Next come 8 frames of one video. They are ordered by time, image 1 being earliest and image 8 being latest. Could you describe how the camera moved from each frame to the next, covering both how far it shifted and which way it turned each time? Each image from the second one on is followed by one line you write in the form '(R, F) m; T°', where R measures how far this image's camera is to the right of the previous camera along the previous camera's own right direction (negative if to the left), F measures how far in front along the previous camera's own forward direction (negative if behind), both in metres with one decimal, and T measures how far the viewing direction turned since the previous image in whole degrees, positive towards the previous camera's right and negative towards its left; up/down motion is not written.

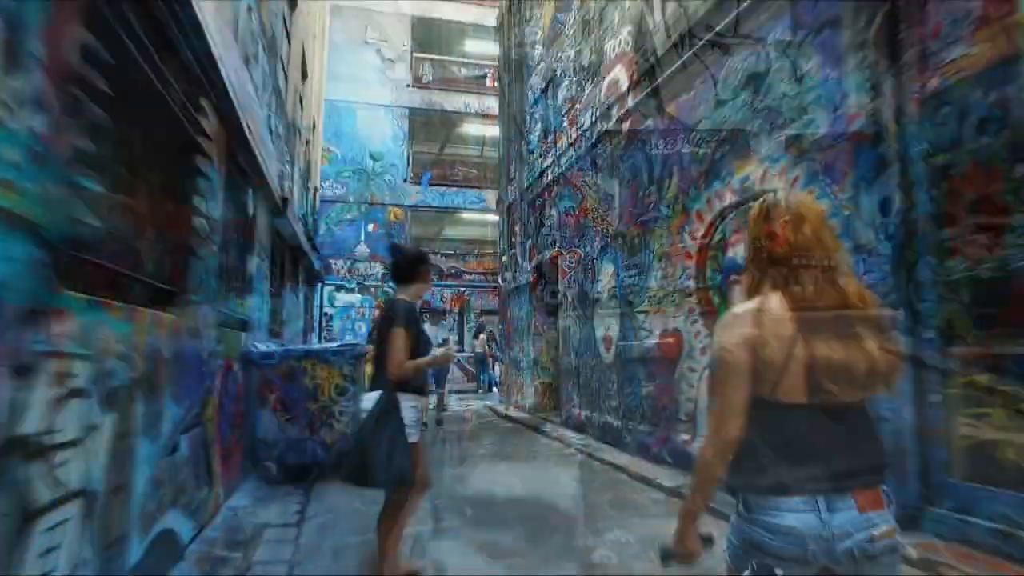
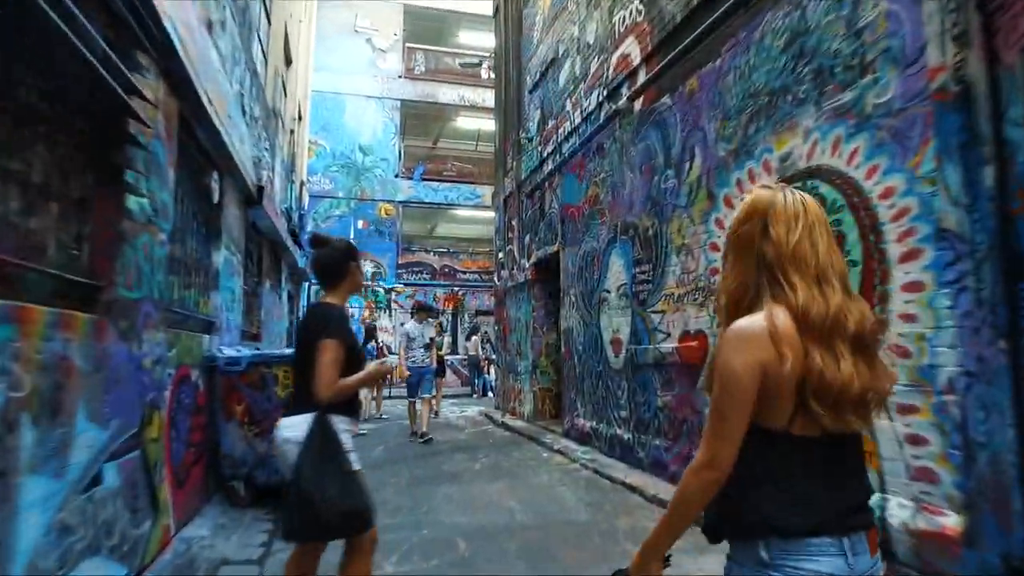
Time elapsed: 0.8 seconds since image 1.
(0.0, +0.7) m; +1°
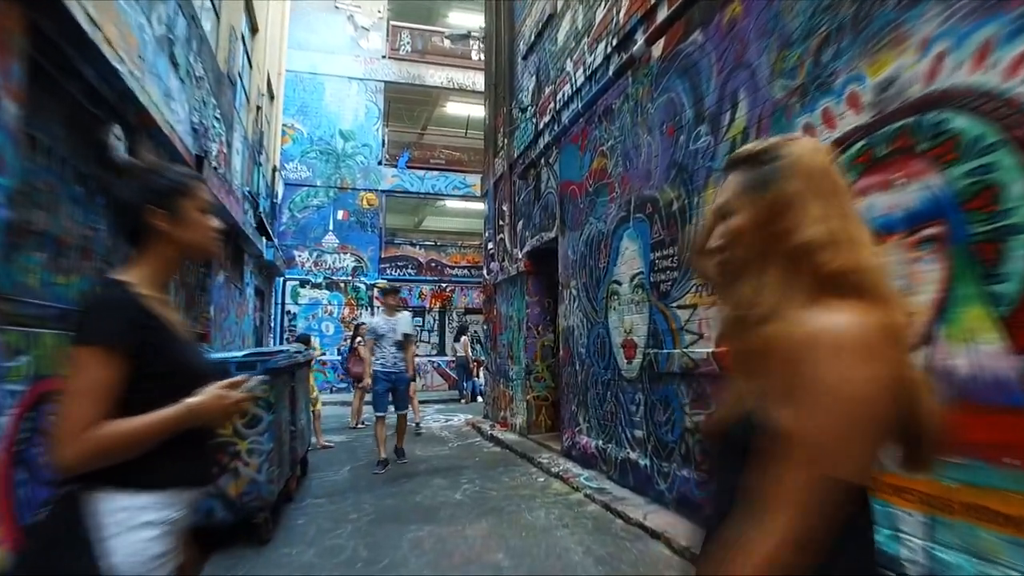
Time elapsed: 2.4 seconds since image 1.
(0.0, +1.2) m; +1°
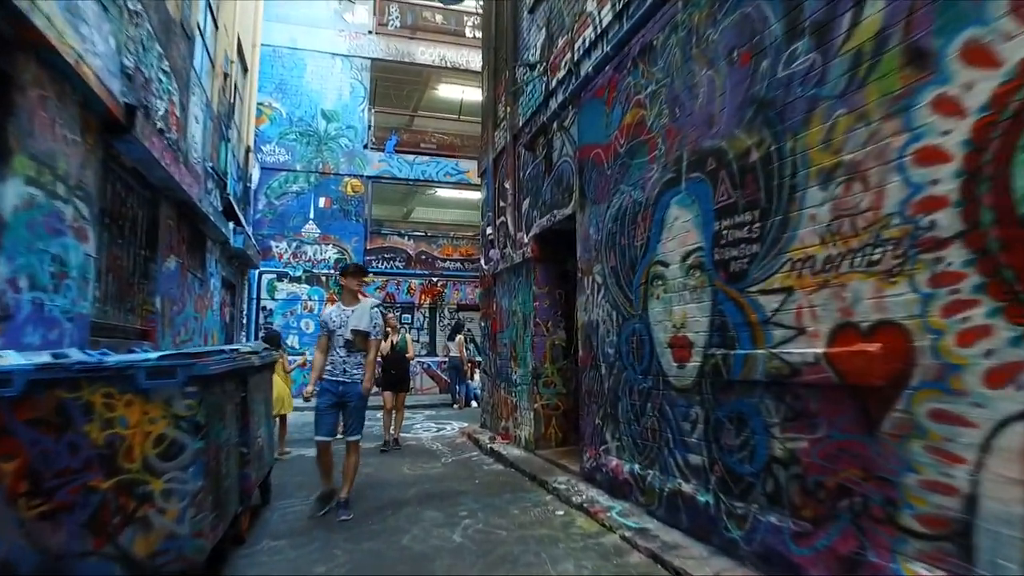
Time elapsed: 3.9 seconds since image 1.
(-0.2, +1.2) m; +1°
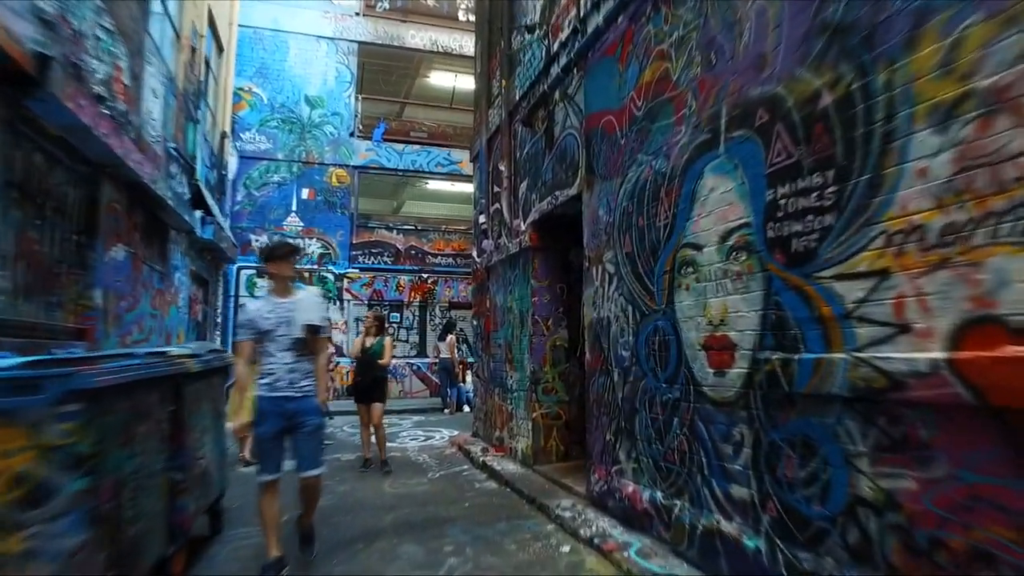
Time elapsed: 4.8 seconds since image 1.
(0.0, +0.8) m; 0°
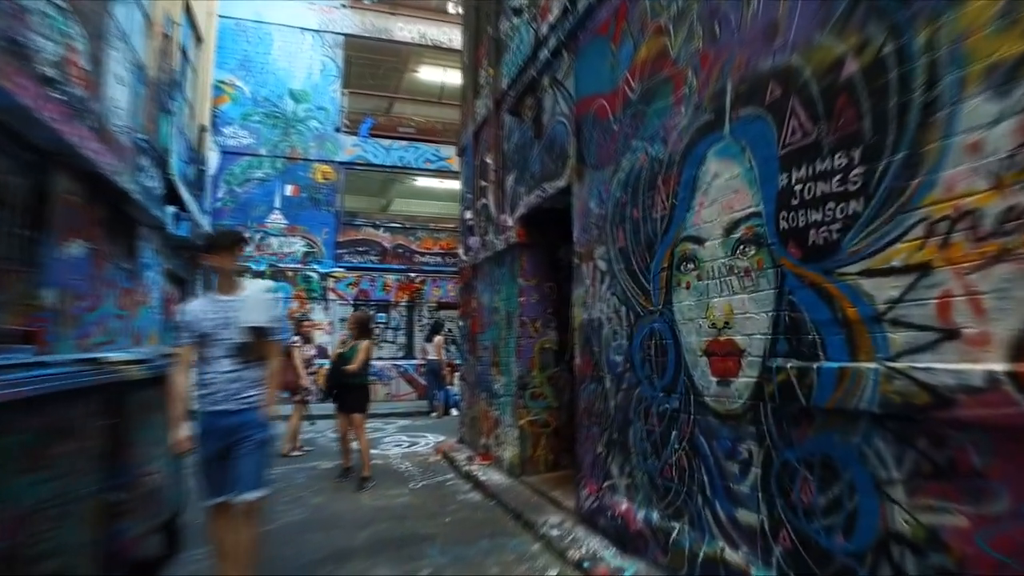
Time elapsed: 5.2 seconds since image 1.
(+0.1, +0.4) m; +1°
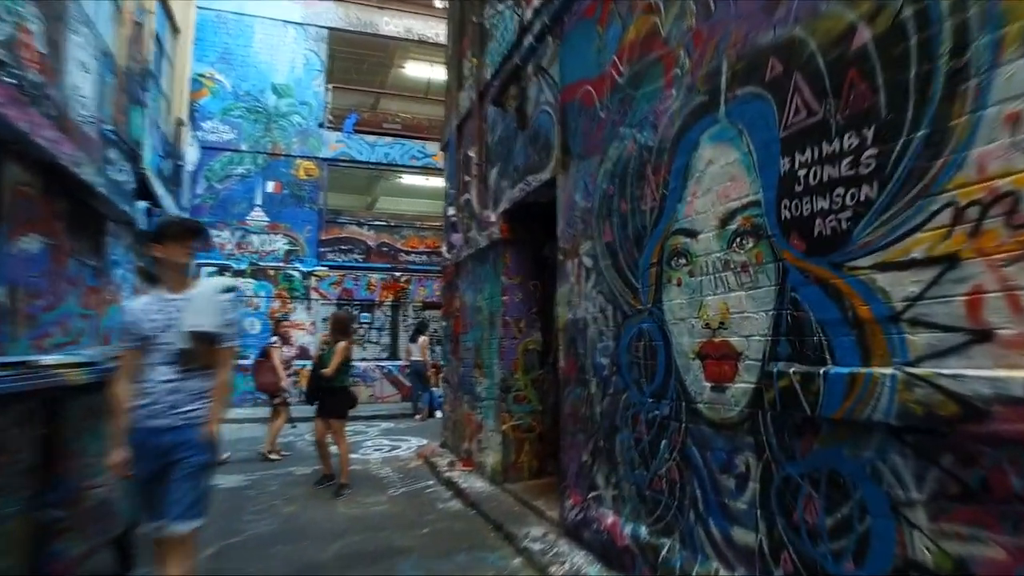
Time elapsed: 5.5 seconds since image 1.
(+0.1, +0.3) m; +1°
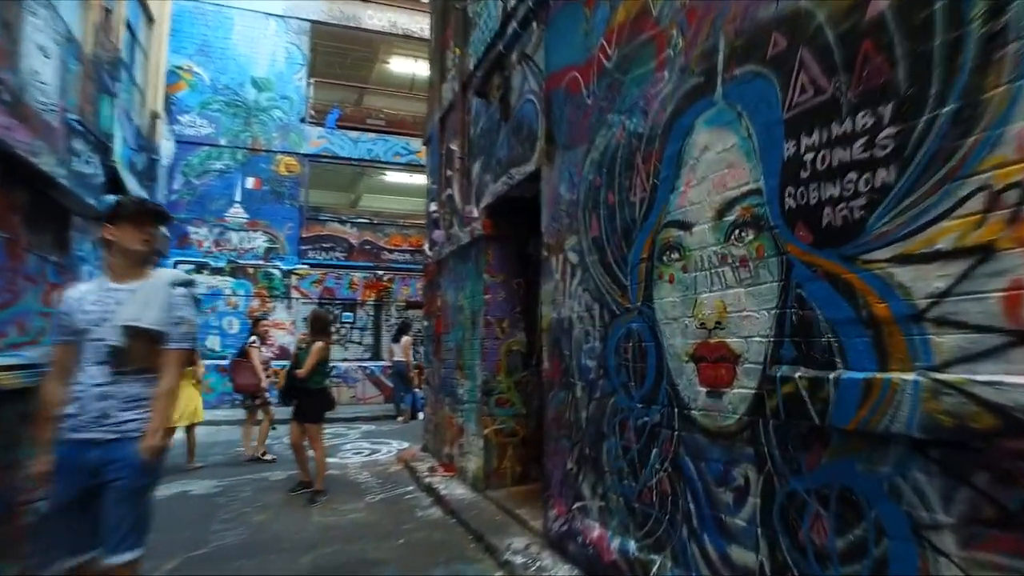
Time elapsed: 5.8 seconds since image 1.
(0.0, +0.2) m; +1°
